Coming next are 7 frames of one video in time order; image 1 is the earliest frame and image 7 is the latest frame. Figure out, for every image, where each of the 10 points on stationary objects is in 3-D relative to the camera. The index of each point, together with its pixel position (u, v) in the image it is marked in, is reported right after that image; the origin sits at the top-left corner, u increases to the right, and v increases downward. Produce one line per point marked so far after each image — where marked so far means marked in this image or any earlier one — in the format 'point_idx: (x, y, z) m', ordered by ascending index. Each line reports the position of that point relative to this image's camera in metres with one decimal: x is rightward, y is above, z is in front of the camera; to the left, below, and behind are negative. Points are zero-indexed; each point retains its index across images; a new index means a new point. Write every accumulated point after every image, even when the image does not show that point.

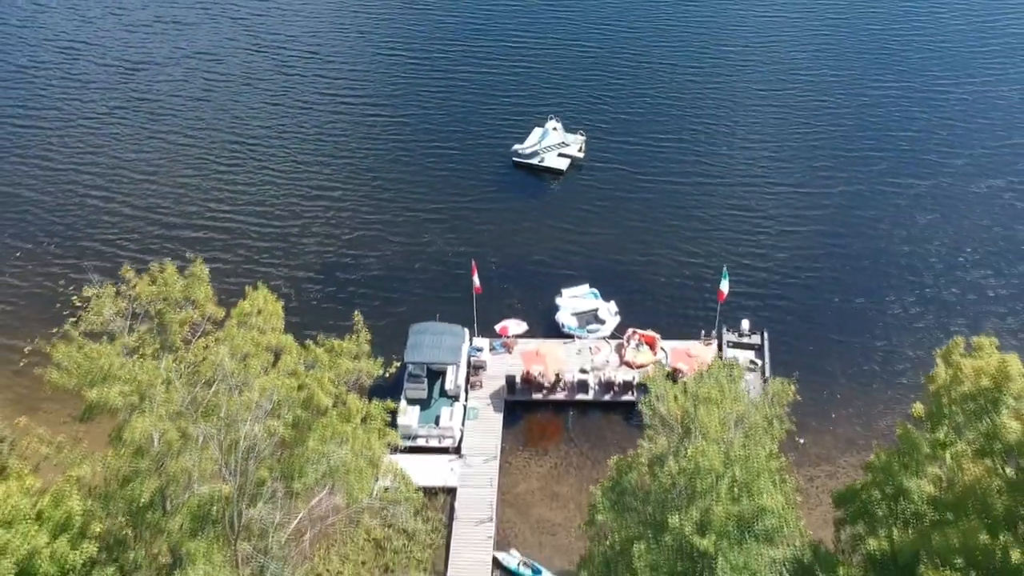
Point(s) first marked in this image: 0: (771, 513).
0: (+4.1, -3.5, +18.0) m
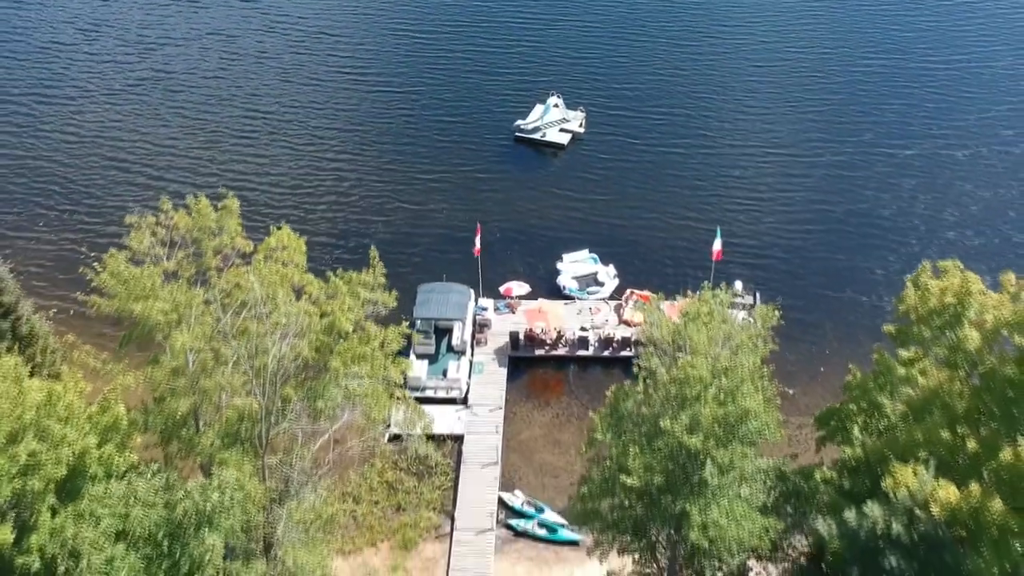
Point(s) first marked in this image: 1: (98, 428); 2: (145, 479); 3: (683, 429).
0: (+4.2, -2.2, +19.8) m
1: (-7.1, -2.4, +19.6) m
2: (-6.3, -3.2, +19.3) m
3: (+3.1, -2.3, +19.7) m
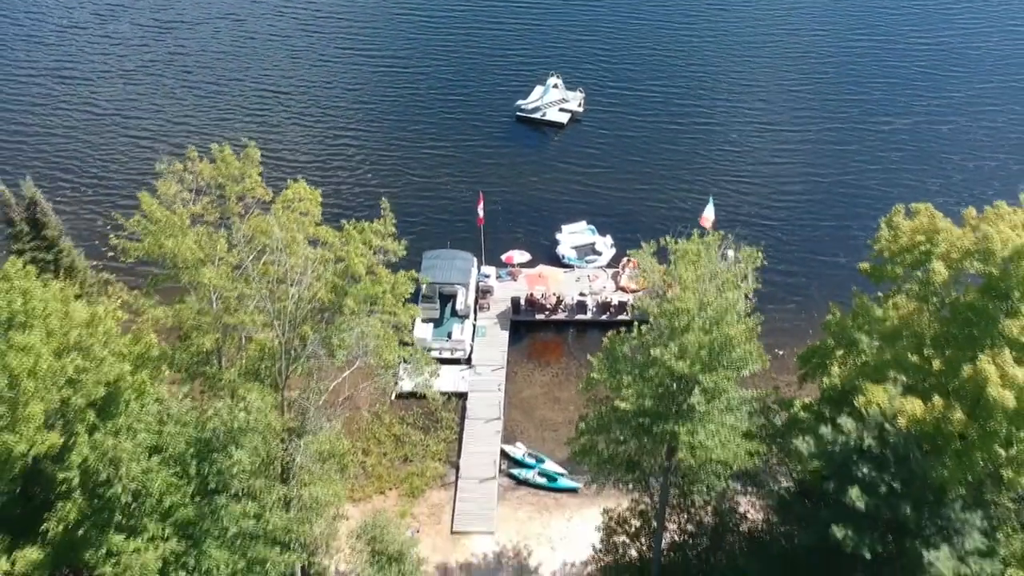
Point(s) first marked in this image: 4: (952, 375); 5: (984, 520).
0: (+4.2, -1.1, +21.4) m
1: (-7.1, -1.2, +21.2) m
2: (-6.2, -2.1, +20.9) m
3: (+3.1, -1.2, +21.3) m
4: (+7.7, -1.5, +19.8) m
5: (+8.2, -4.0, +19.6) m
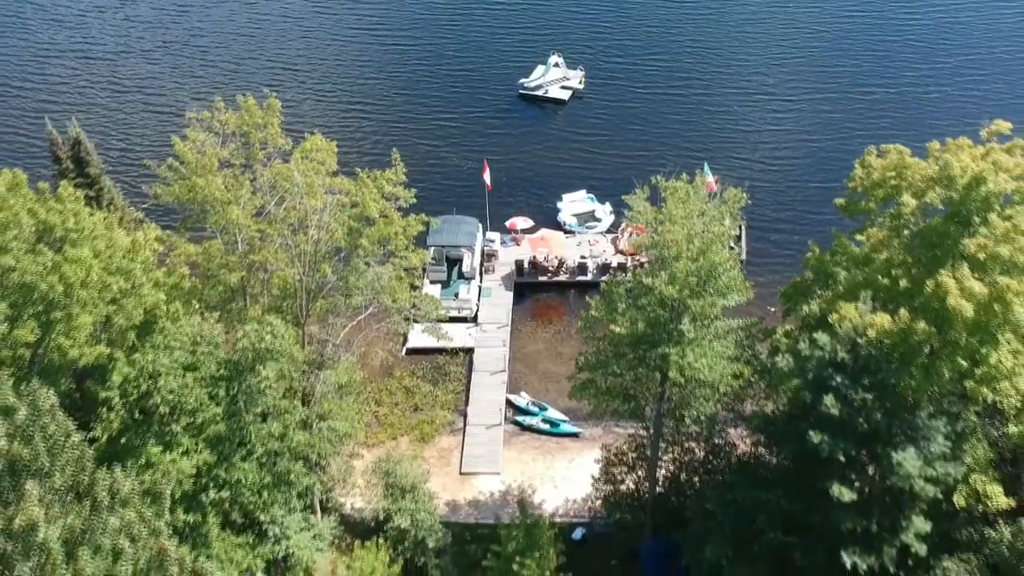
0: (+4.3, +0.3, +23.2) m
1: (-7.0, +0.1, +23.1) m
2: (-6.2, -0.8, +22.7) m
3: (+3.2, +0.2, +23.1) m
4: (+7.7, -0.1, +21.6) m
5: (+8.3, -2.6, +21.4) m
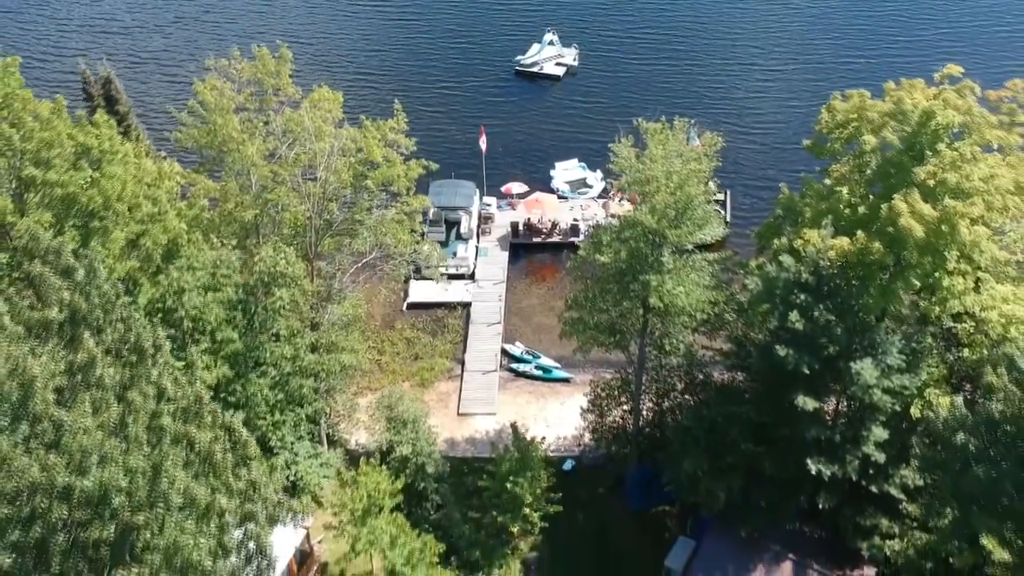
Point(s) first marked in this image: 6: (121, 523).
0: (+4.2, +1.8, +25.3) m
1: (-7.2, +1.6, +25.1) m
2: (-6.3, +0.7, +24.8) m
3: (+3.0, +1.7, +25.2) m
4: (+7.6, +1.4, +23.6) m
5: (+8.2, -1.1, +23.5) m
6: (-4.9, -2.8, +14.2) m
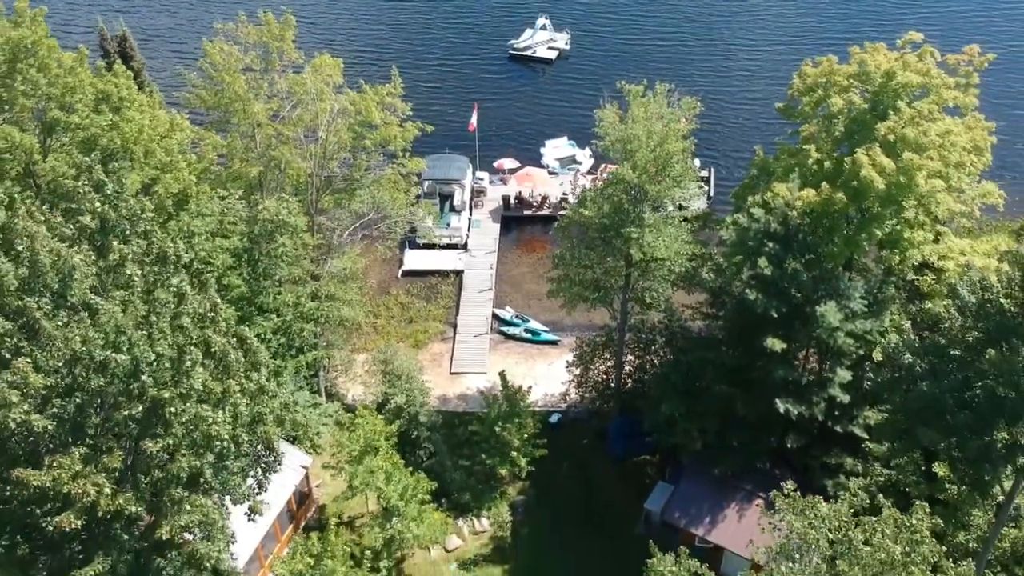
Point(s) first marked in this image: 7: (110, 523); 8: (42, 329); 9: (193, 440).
0: (+3.9, +2.9, +26.9) m
1: (-7.4, +2.8, +26.7) m
2: (-6.6, +1.9, +26.3) m
3: (+2.8, +2.8, +26.8) m
4: (+7.3, +2.5, +25.3) m
5: (+7.9, 0.0, +25.1) m
6: (-5.1, -1.6, +15.8) m
7: (-5.6, -3.3, +15.7) m
8: (-6.4, -0.5, +15.5) m
9: (-4.5, -2.1, +16.1) m
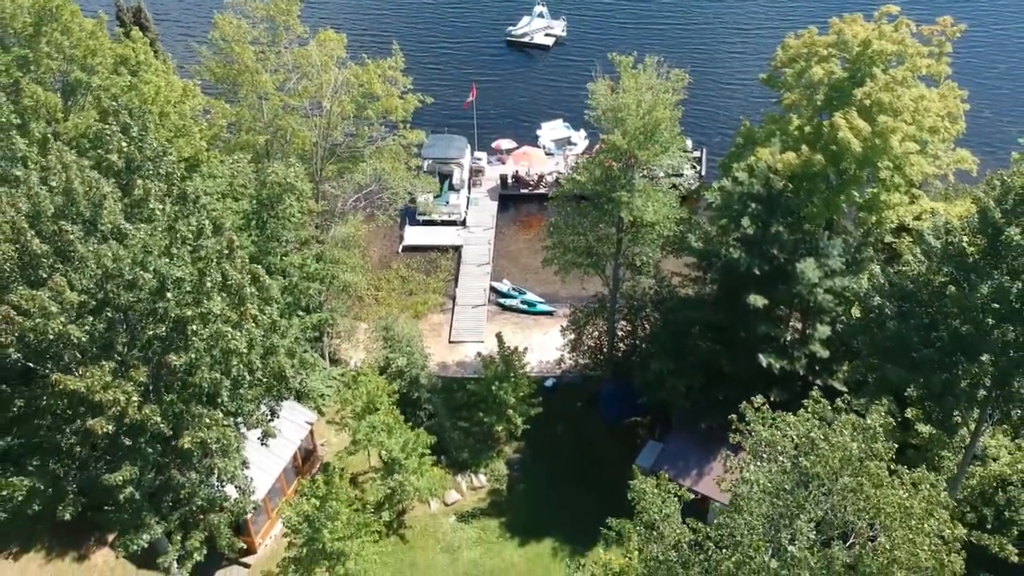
0: (+3.8, +3.9, +28.2) m
1: (-7.5, +3.7, +28.0) m
2: (-6.7, +2.9, +27.6) m
3: (+2.7, +3.8, +28.1) m
4: (+7.2, +3.5, +26.6) m
5: (+7.8, +1.0, +26.4) m
6: (-5.2, -0.6, +17.1) m
7: (-5.7, -2.3, +17.0) m
8: (-6.5, +0.5, +16.8) m
9: (-4.6, -1.1, +17.4) m
